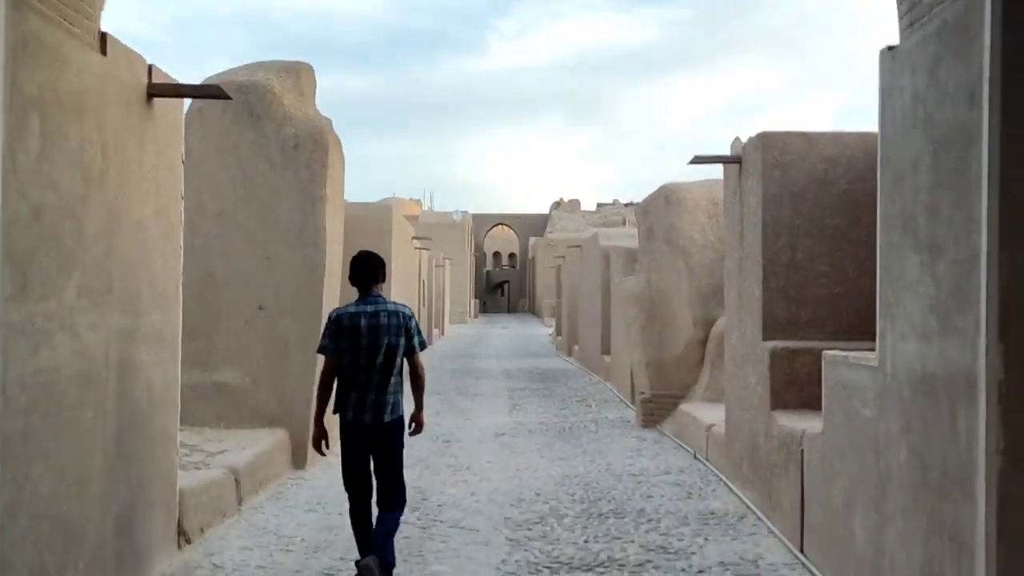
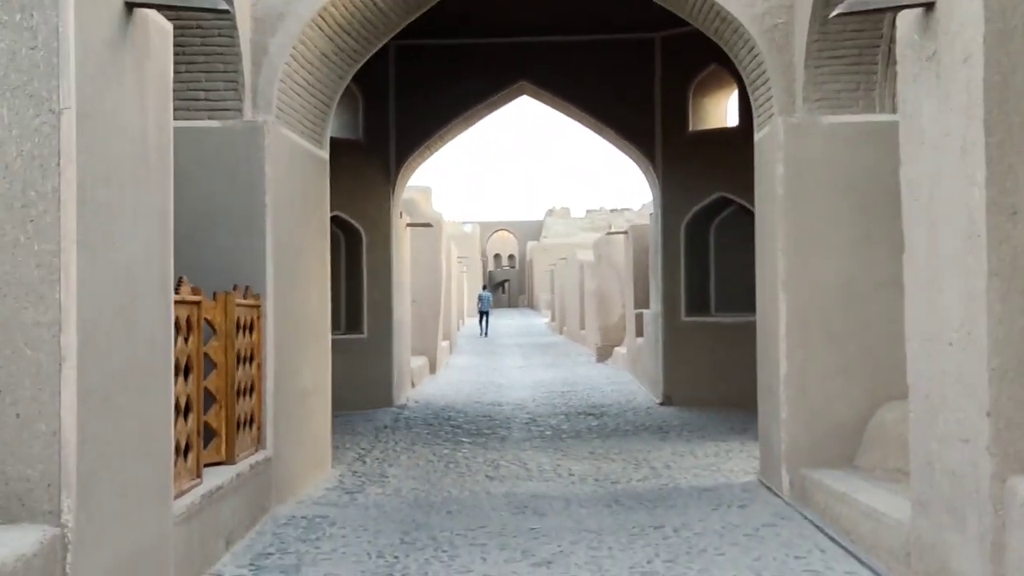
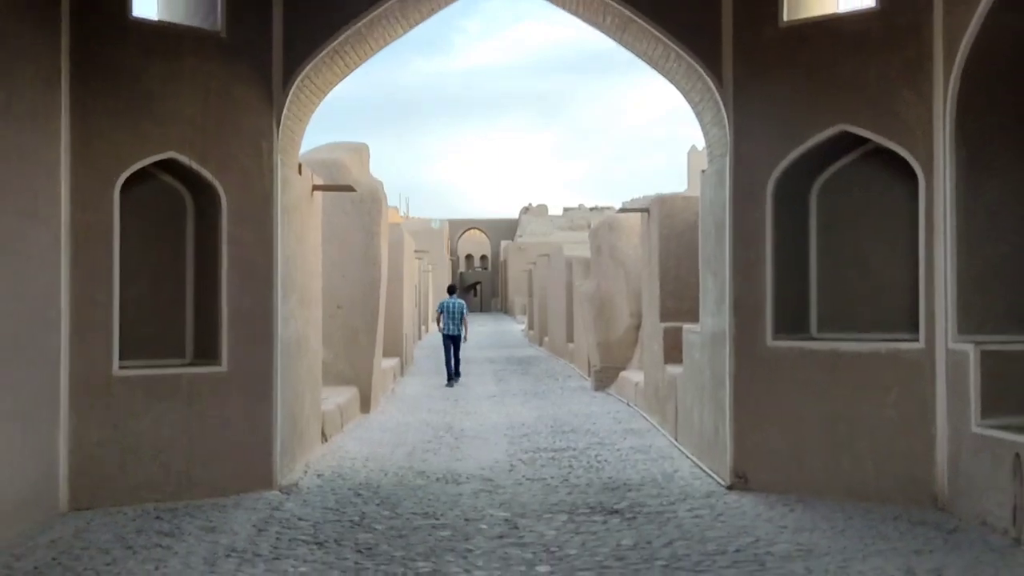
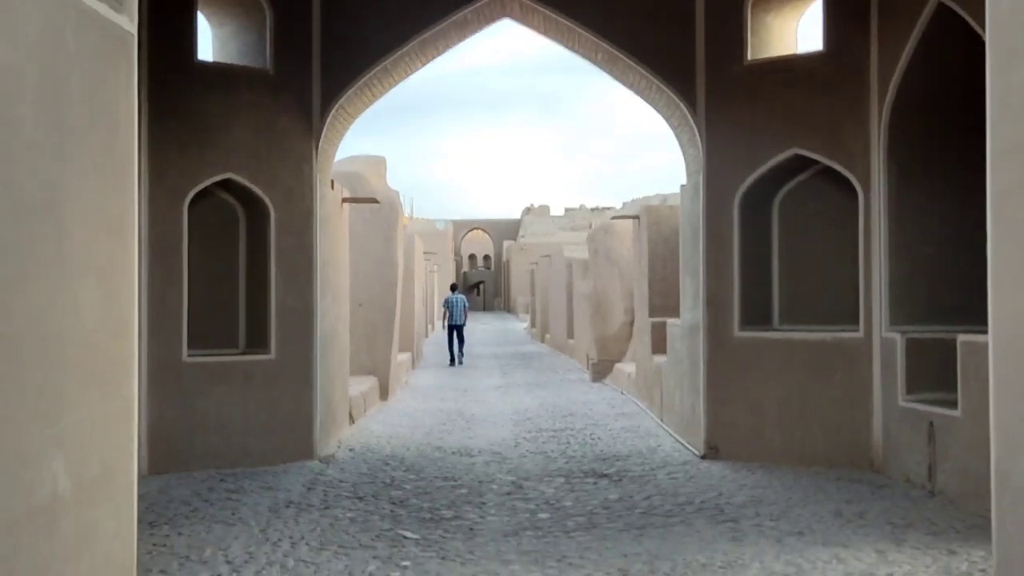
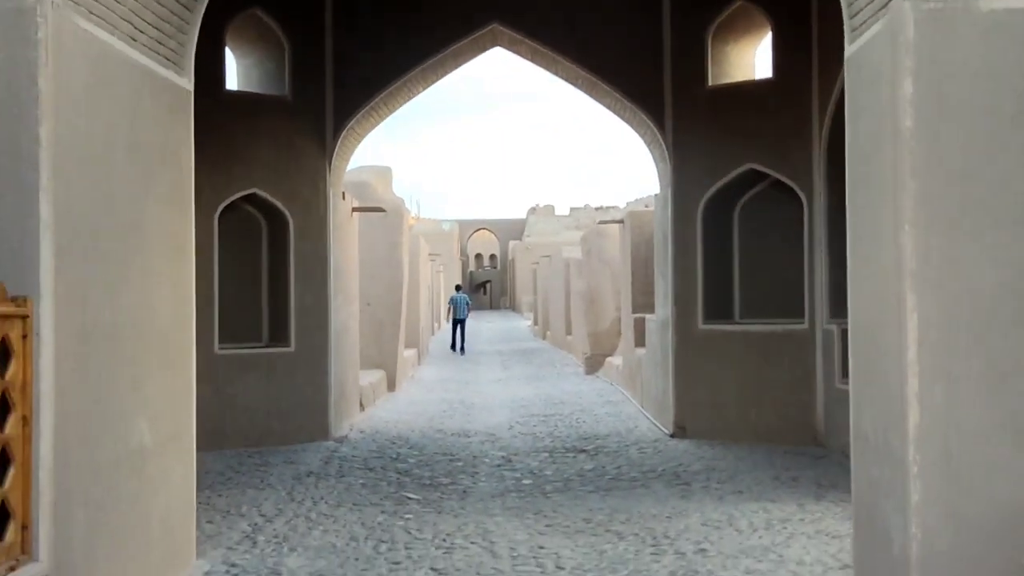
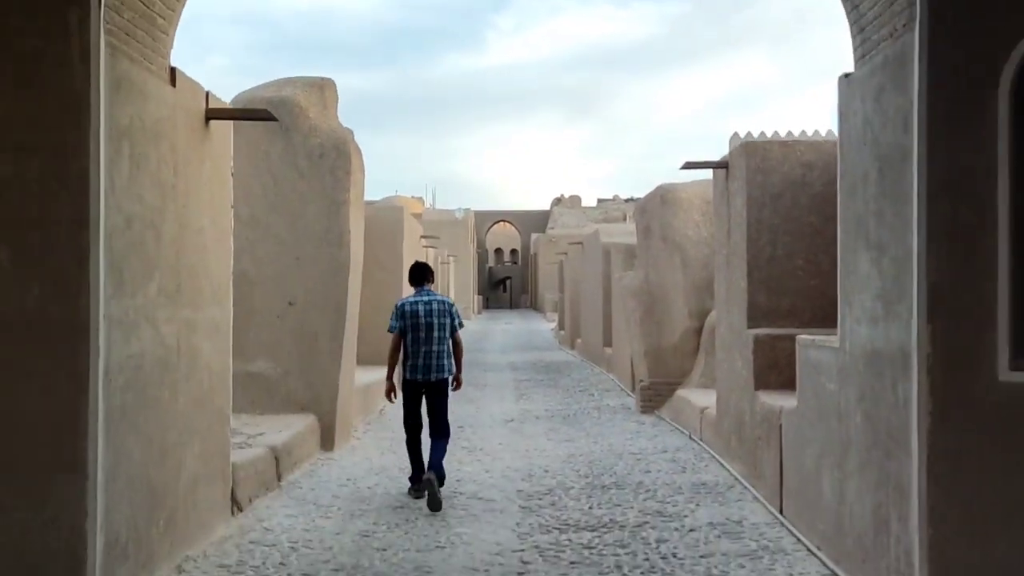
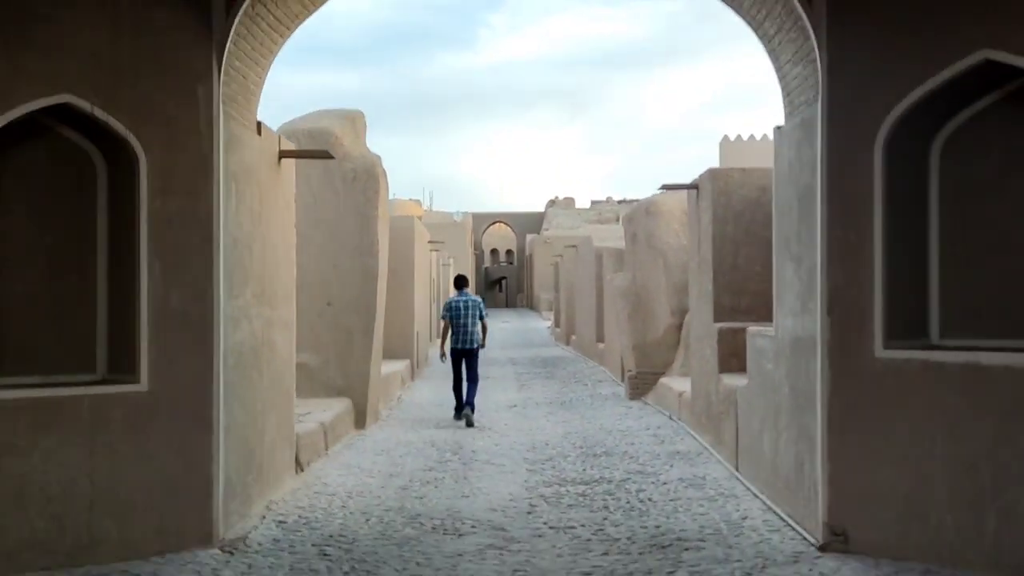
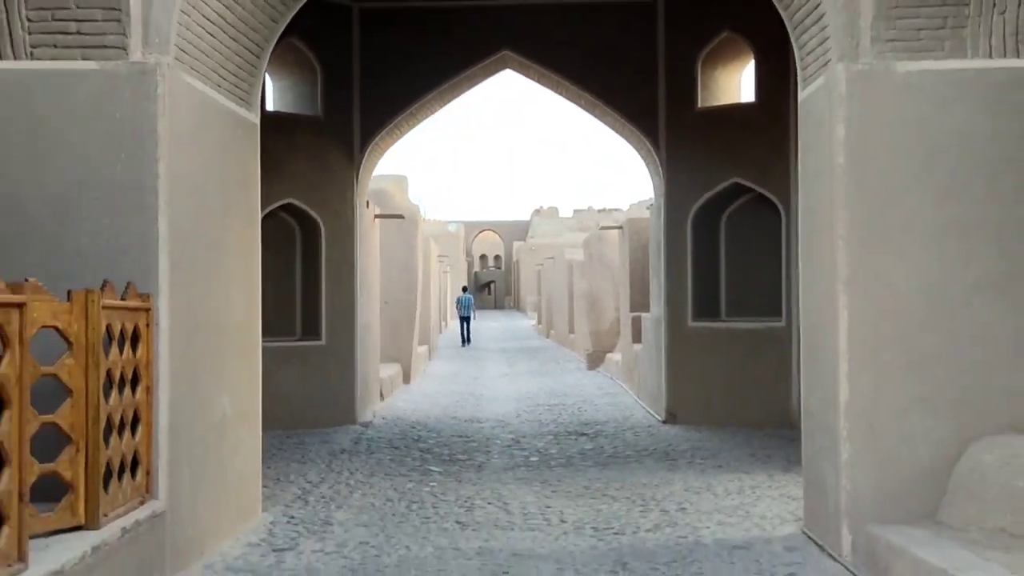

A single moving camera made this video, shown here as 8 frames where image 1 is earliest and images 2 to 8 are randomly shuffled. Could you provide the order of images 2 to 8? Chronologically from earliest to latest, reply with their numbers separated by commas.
6, 7, 3, 4, 5, 8, 2
